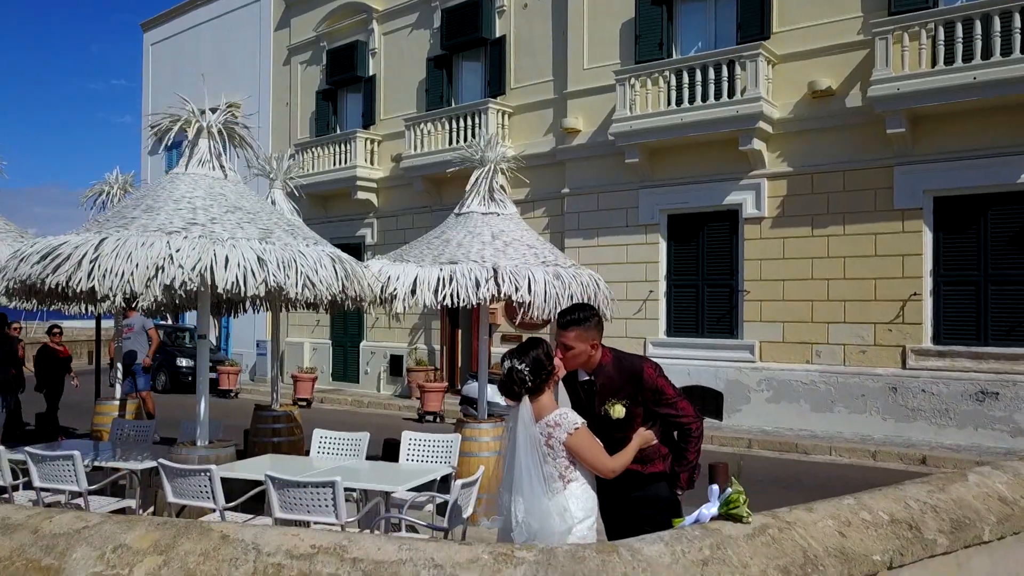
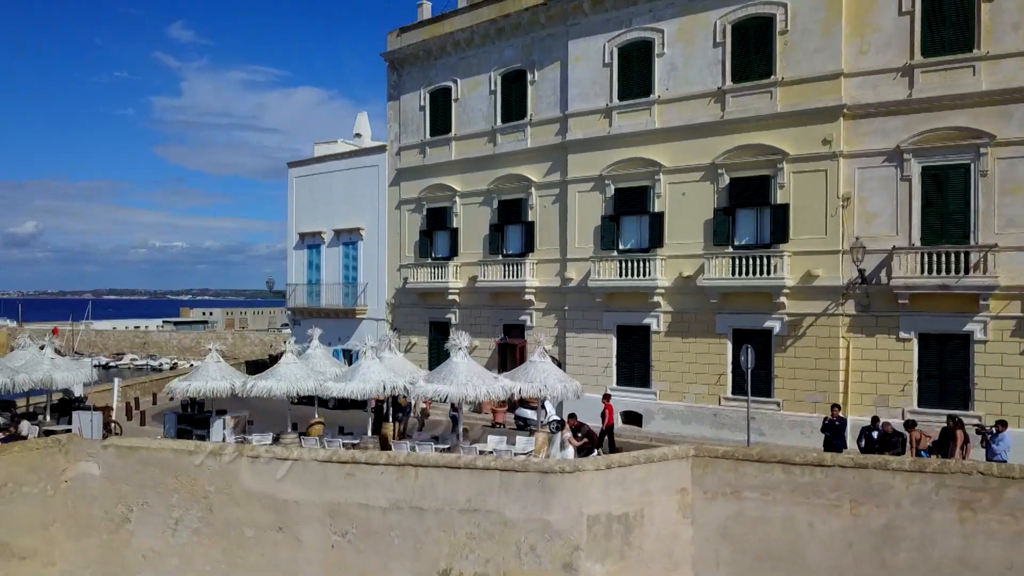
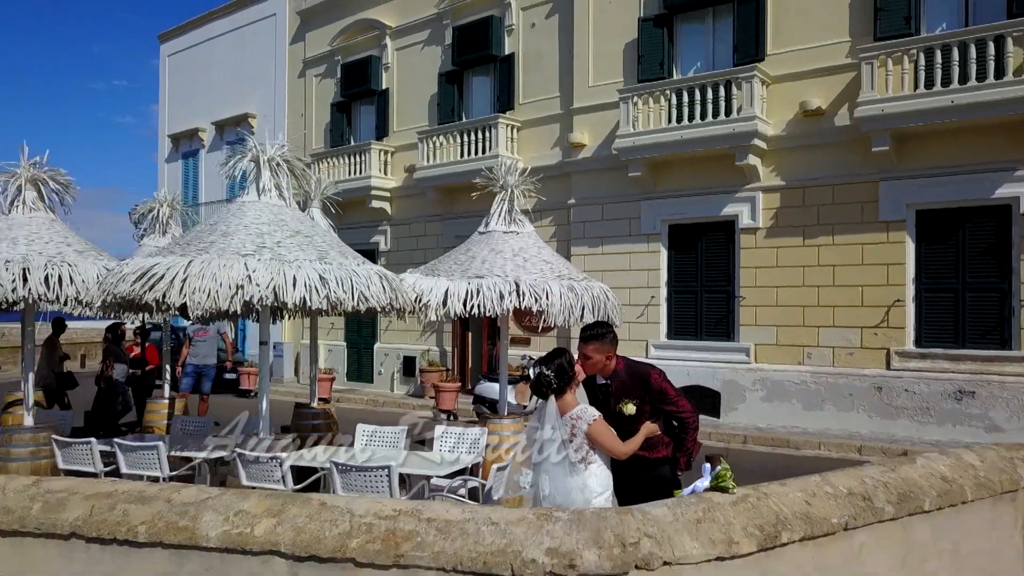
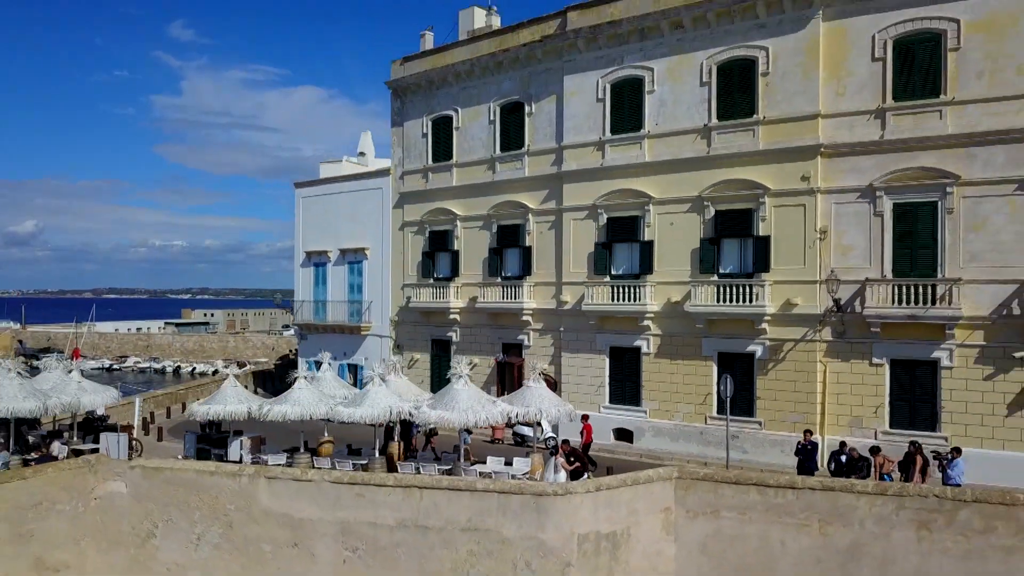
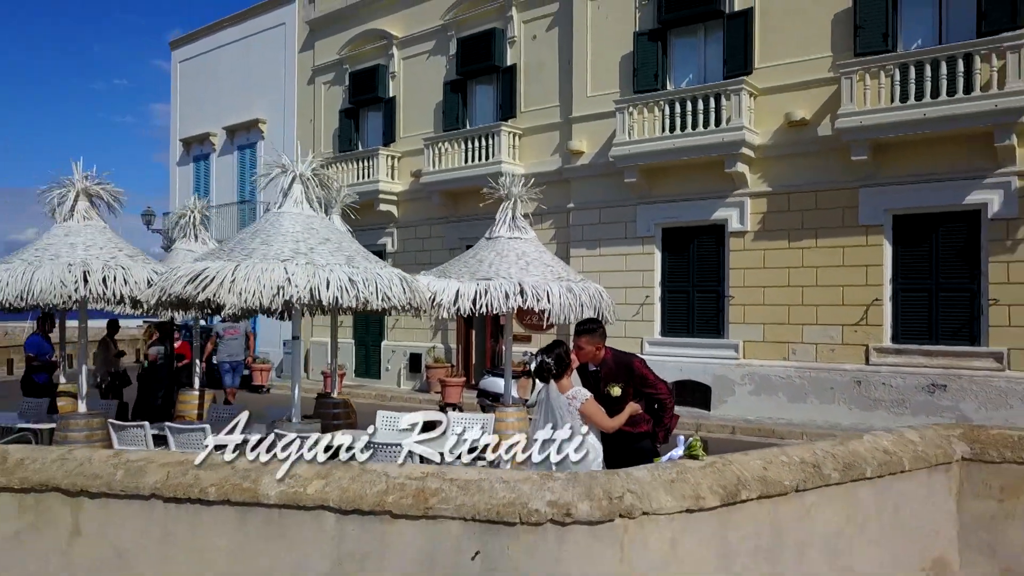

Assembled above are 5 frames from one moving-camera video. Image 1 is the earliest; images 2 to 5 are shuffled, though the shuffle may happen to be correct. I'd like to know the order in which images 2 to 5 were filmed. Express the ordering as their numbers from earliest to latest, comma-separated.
3, 5, 2, 4
